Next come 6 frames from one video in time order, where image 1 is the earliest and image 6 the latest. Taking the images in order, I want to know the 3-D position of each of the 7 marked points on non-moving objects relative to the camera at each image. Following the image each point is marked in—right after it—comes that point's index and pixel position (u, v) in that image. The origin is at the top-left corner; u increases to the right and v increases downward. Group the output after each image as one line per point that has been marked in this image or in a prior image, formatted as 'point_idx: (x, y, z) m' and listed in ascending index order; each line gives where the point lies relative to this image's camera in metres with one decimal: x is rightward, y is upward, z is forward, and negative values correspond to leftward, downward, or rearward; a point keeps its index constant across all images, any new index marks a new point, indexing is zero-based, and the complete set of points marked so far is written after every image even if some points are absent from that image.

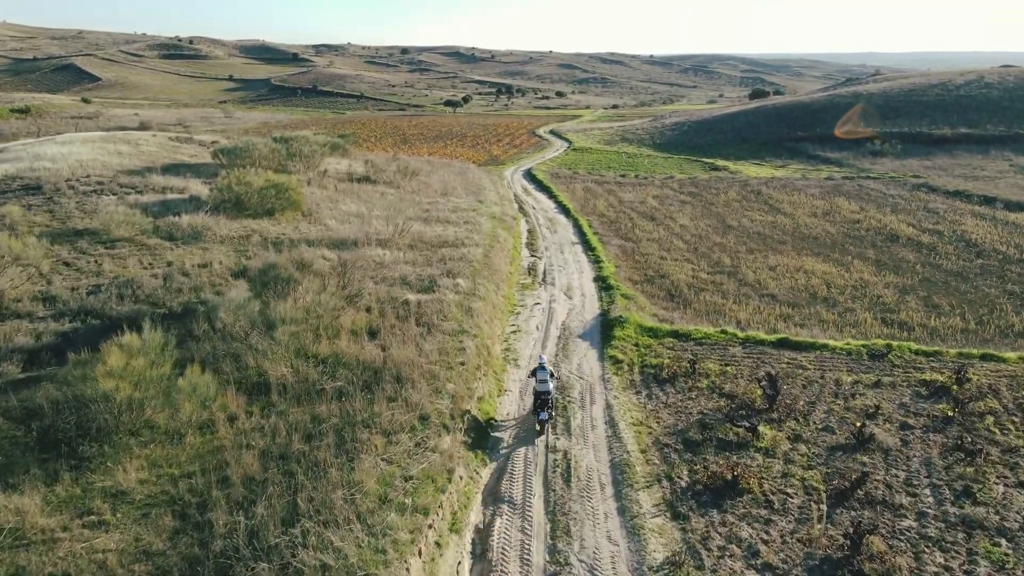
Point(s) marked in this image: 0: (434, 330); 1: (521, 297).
0: (-1.5, -0.8, +13.4) m
1: (+0.2, -0.2, +18.7) m
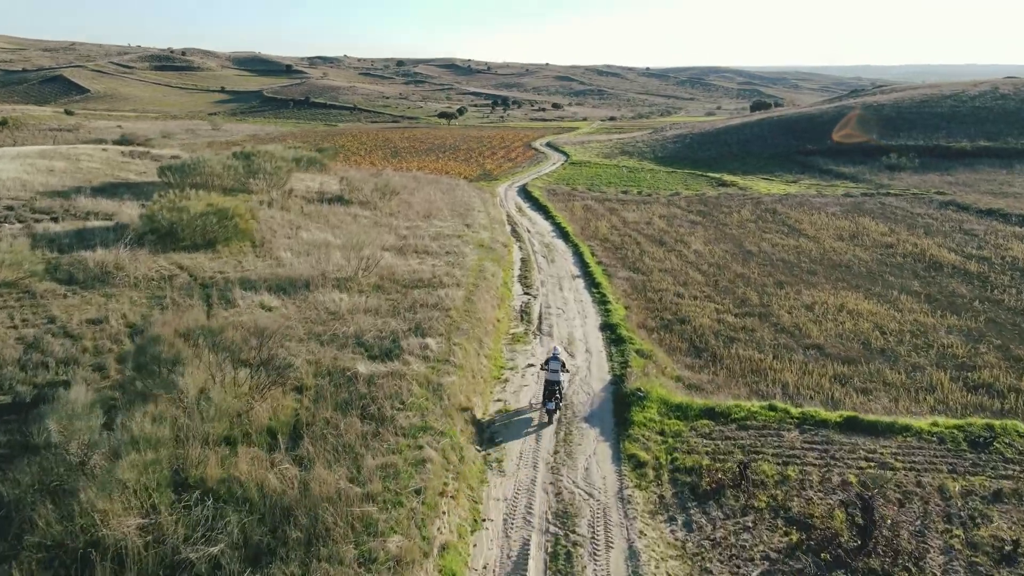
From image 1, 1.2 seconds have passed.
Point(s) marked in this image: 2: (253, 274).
0: (-1.7, -1.8, +9.6) m
1: (0.0, -1.4, +14.9) m
2: (-6.1, +0.3, +17.1) m
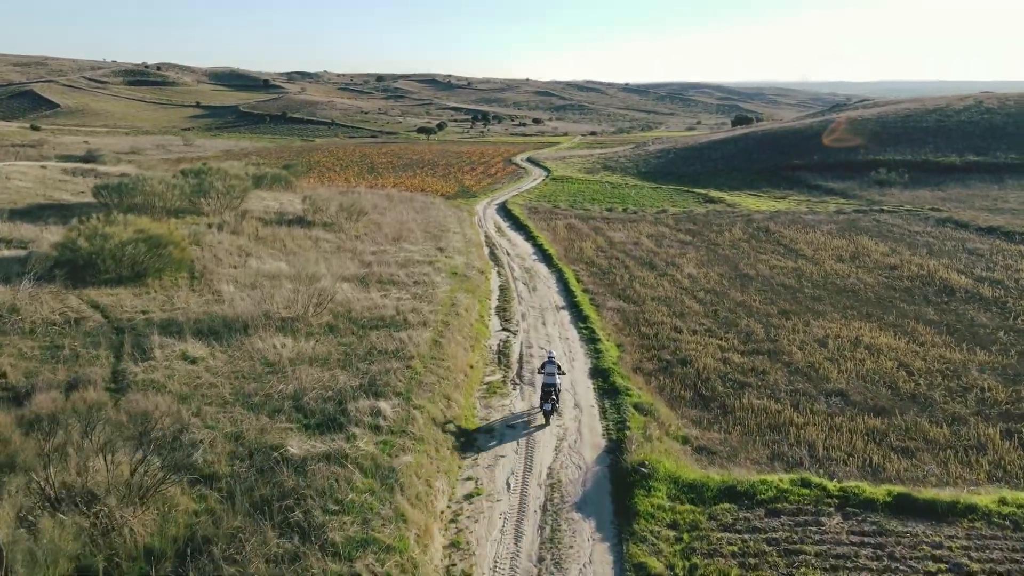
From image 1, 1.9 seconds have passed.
0: (-2.0, -2.5, +7.1) m
1: (-0.5, -2.1, +12.5) m
2: (-6.6, -0.5, +14.5) m
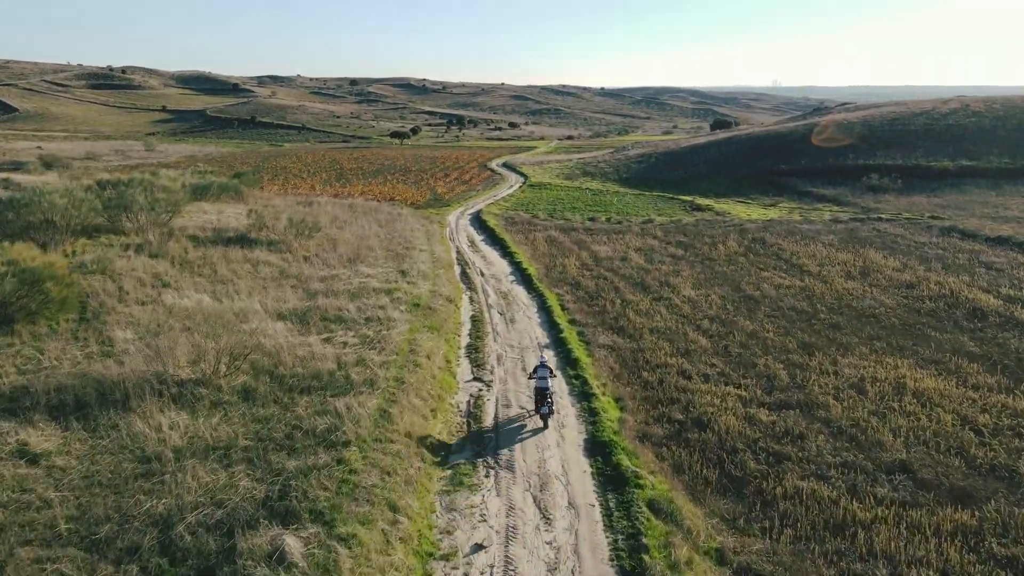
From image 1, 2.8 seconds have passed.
0: (-2.2, -3.3, +3.6) m
1: (-0.8, -2.9, +9.1) m
2: (-7.0, -1.3, +10.9) m
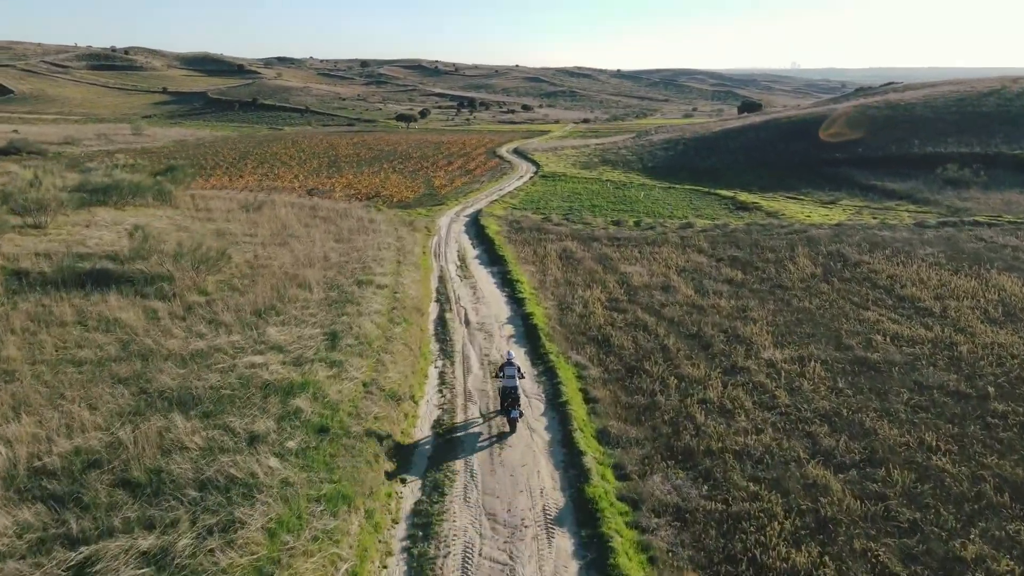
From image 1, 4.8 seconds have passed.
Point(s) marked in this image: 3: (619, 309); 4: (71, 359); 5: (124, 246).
0: (-2.7, -5.0, -4.2) m
1: (-1.2, -4.6, +1.2) m
2: (-7.4, -2.9, +3.2) m
3: (+2.8, -0.7, +18.6) m
4: (-6.8, -1.1, +11.2) m
5: (-9.3, +1.0, +17.5) m
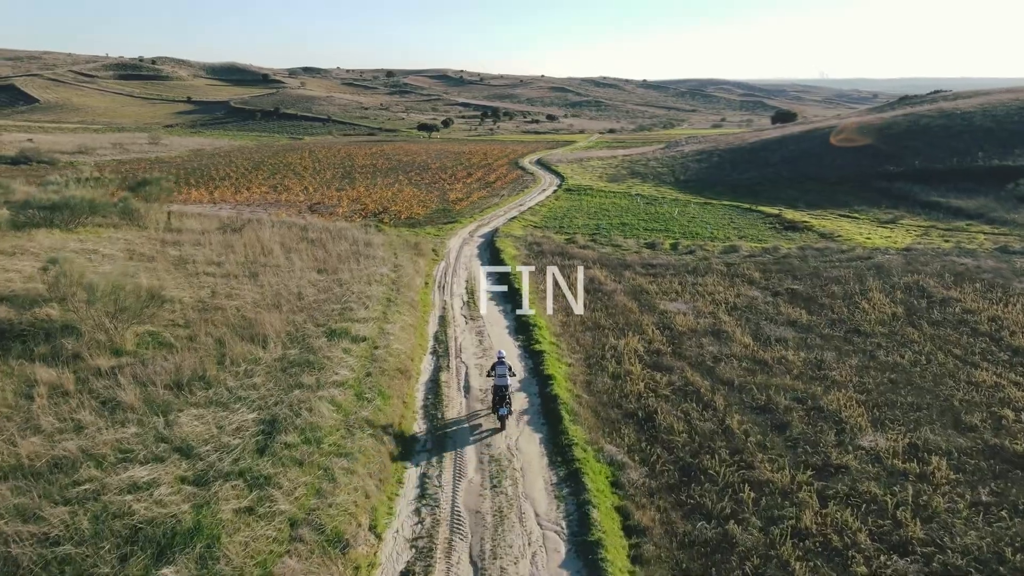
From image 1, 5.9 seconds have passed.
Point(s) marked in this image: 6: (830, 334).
0: (-3.1, -5.7, -8.1) m
1: (-1.5, -5.4, -2.8) m
2: (-7.6, -3.7, -0.6) m
3: (+3.1, -1.8, +14.5) m
4: (-6.8, -2.0, +7.4) m
5: (-9.1, 0.0, +13.8) m
6: (+8.1, -1.2, +18.2) m
